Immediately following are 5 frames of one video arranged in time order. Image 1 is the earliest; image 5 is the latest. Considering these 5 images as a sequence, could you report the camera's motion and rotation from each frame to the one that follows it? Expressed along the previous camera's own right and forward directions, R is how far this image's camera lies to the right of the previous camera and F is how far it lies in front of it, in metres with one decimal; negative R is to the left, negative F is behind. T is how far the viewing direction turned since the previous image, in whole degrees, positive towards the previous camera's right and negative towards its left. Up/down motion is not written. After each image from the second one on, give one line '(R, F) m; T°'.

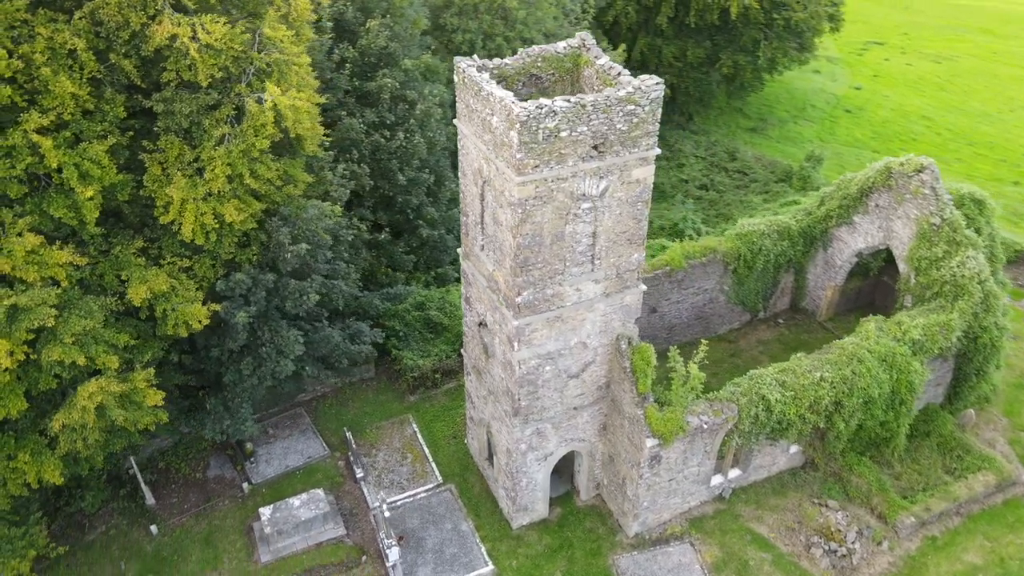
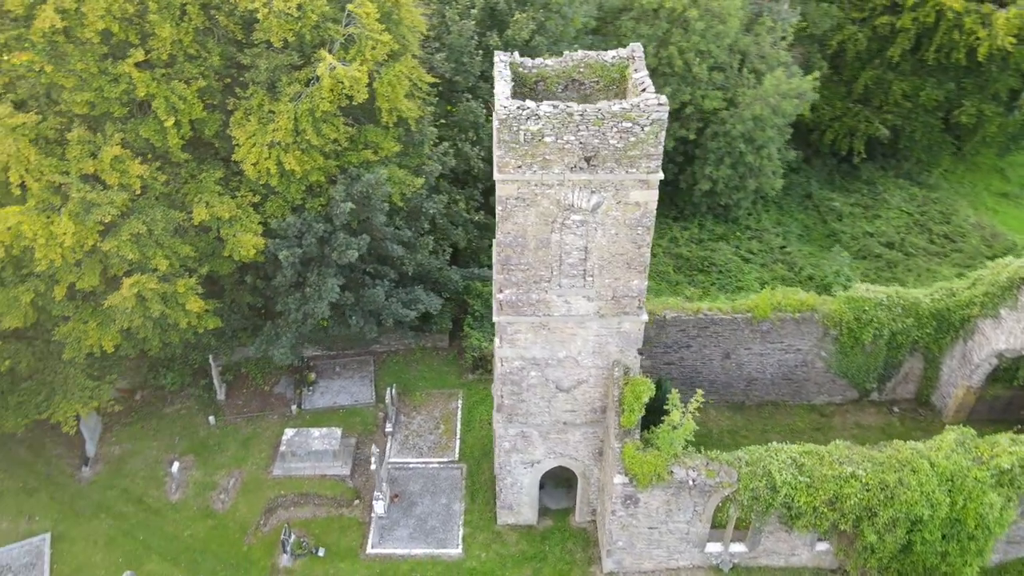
(+4.4, +0.7) m; -19°
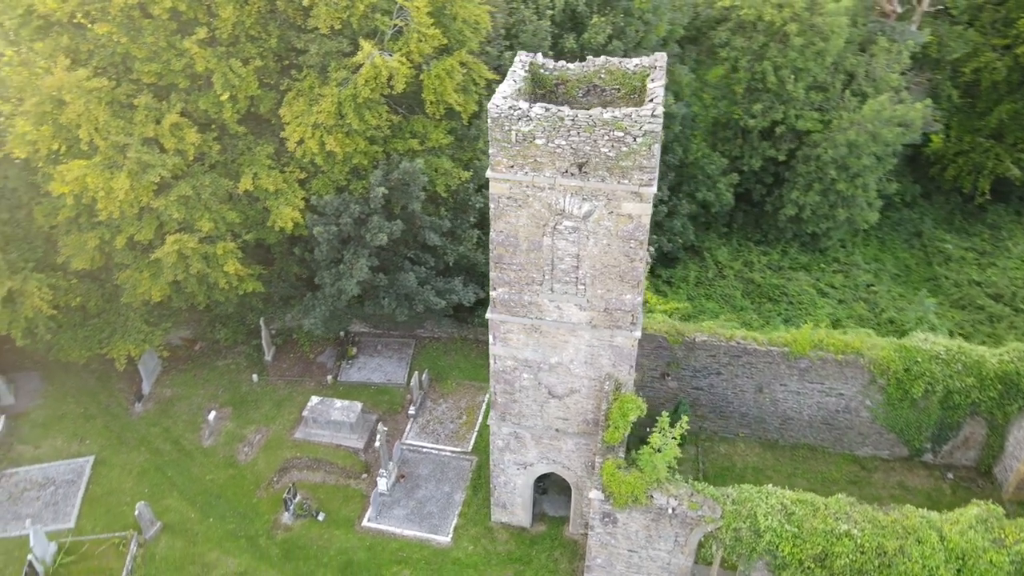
(+2.3, +0.2) m; -10°
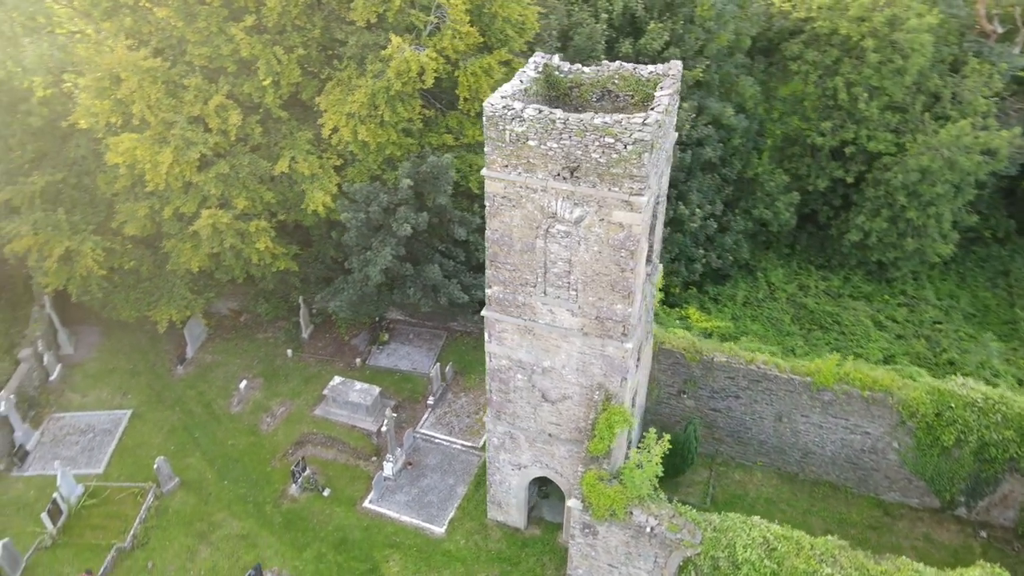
(+1.7, +0.1) m; -7°
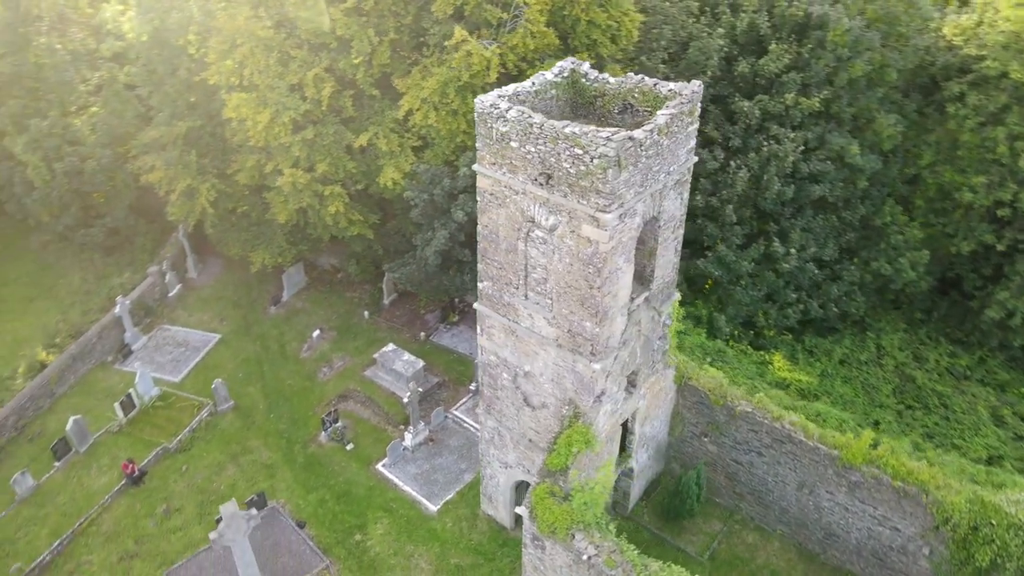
(+3.6, +0.4) m; -16°
